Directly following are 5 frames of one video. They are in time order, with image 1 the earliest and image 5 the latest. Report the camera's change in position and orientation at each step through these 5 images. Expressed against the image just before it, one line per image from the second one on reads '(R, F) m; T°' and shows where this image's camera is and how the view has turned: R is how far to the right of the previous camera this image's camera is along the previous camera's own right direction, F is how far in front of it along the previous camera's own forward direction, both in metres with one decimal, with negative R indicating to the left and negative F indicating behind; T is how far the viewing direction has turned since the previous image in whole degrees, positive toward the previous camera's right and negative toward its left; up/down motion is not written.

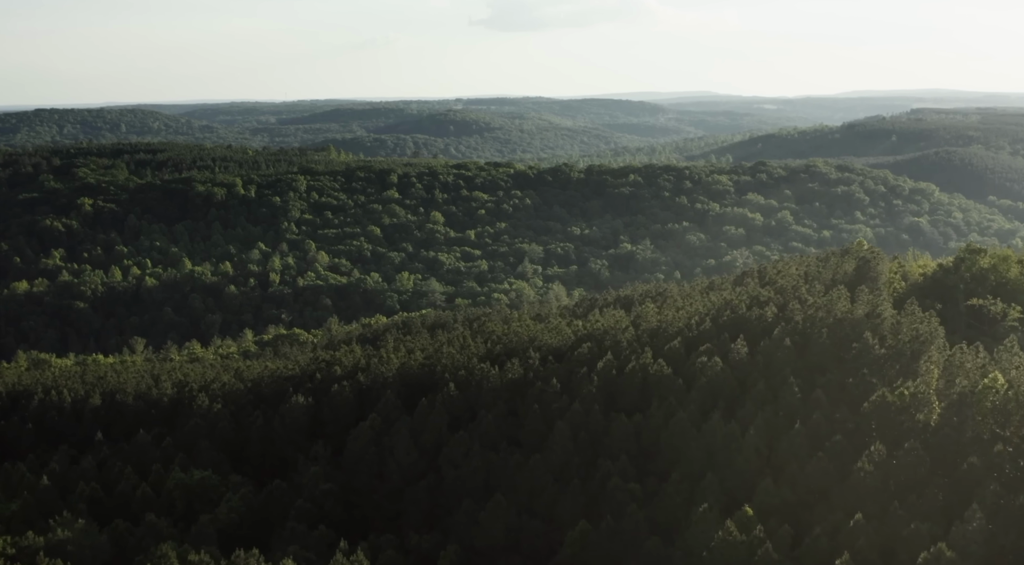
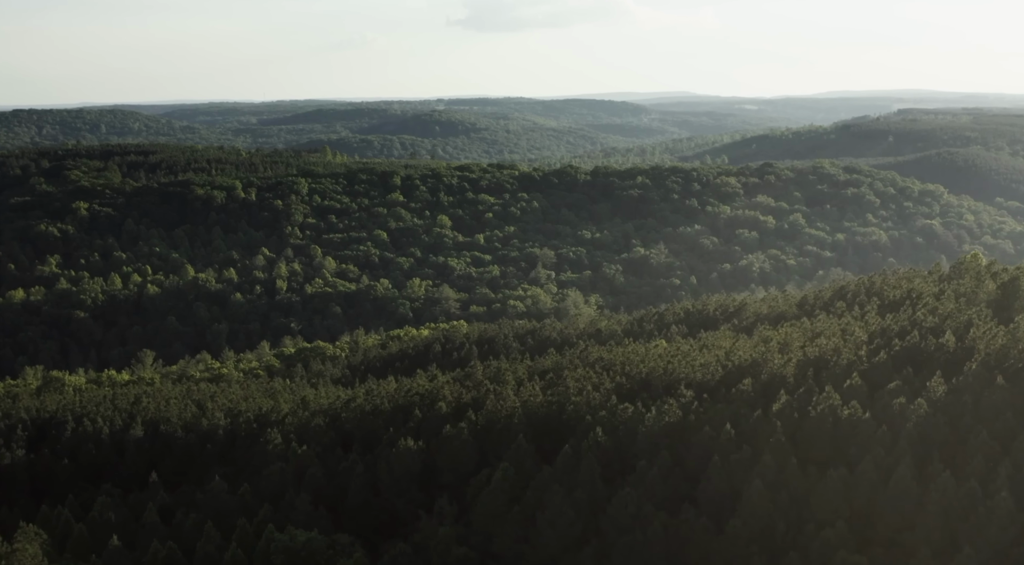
(-3.8, +3.4) m; +1°
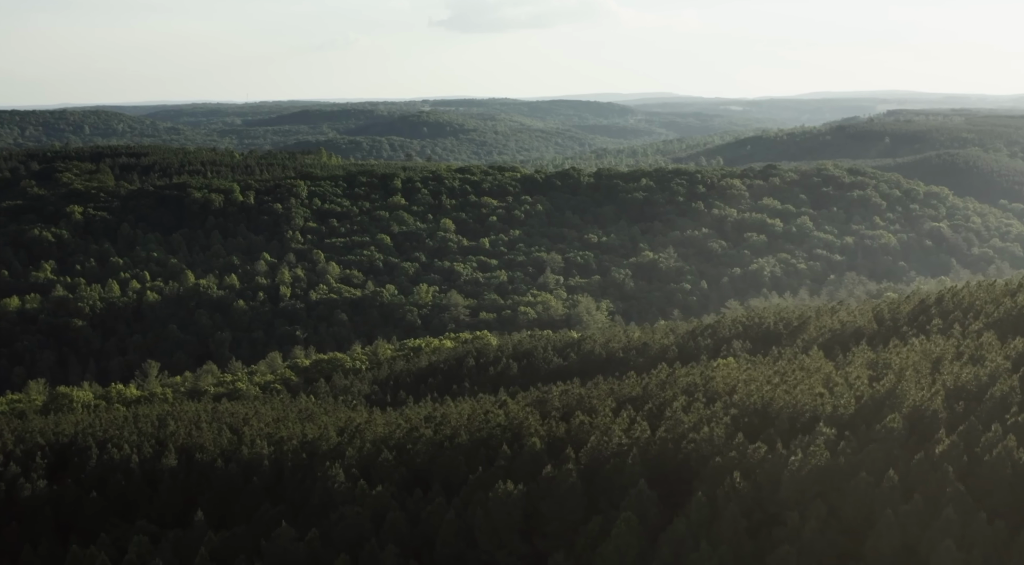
(-2.7, +2.5) m; +1°
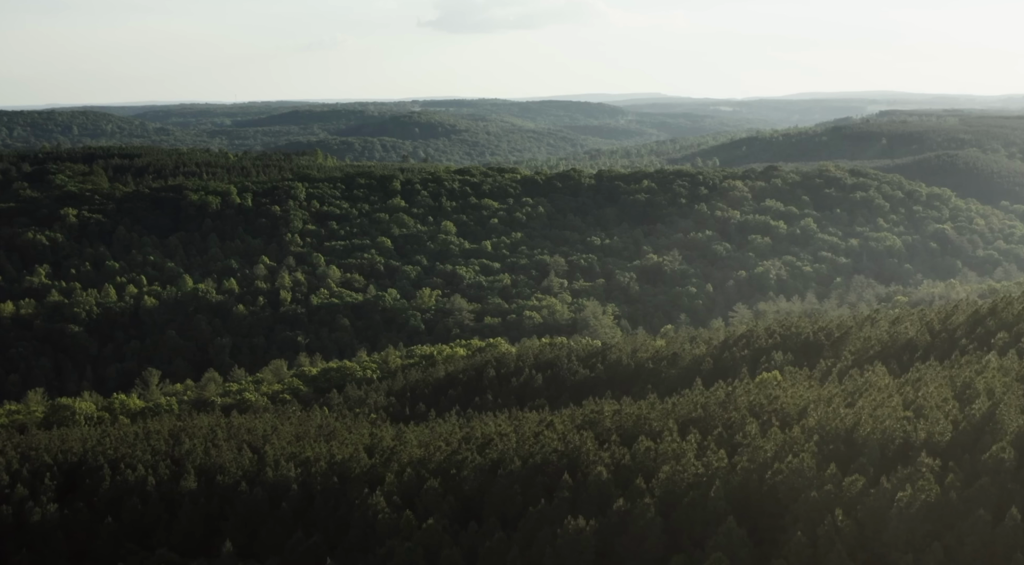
(-1.6, +1.7) m; +1°
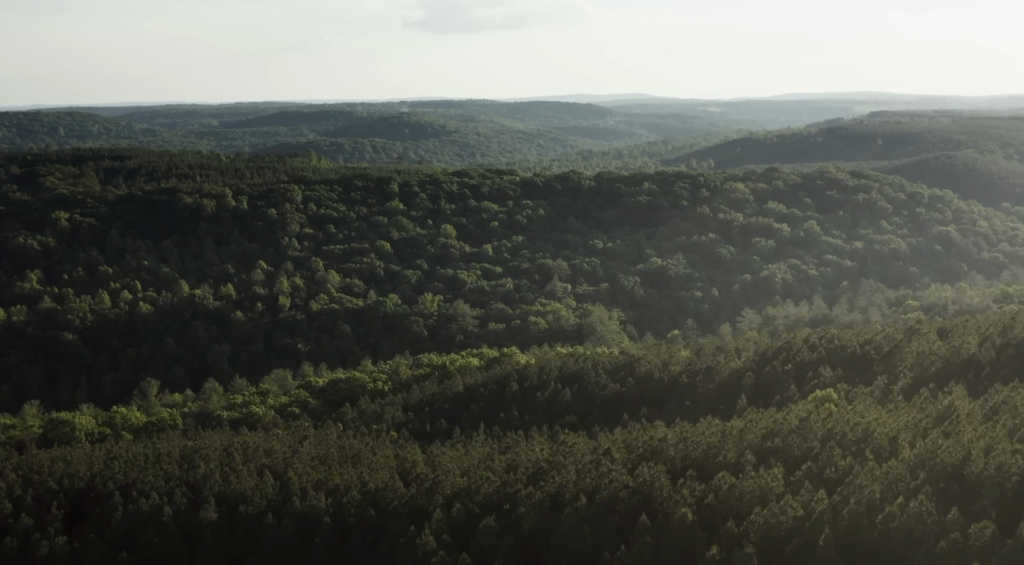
(-1.7, +2.1) m; +1°
